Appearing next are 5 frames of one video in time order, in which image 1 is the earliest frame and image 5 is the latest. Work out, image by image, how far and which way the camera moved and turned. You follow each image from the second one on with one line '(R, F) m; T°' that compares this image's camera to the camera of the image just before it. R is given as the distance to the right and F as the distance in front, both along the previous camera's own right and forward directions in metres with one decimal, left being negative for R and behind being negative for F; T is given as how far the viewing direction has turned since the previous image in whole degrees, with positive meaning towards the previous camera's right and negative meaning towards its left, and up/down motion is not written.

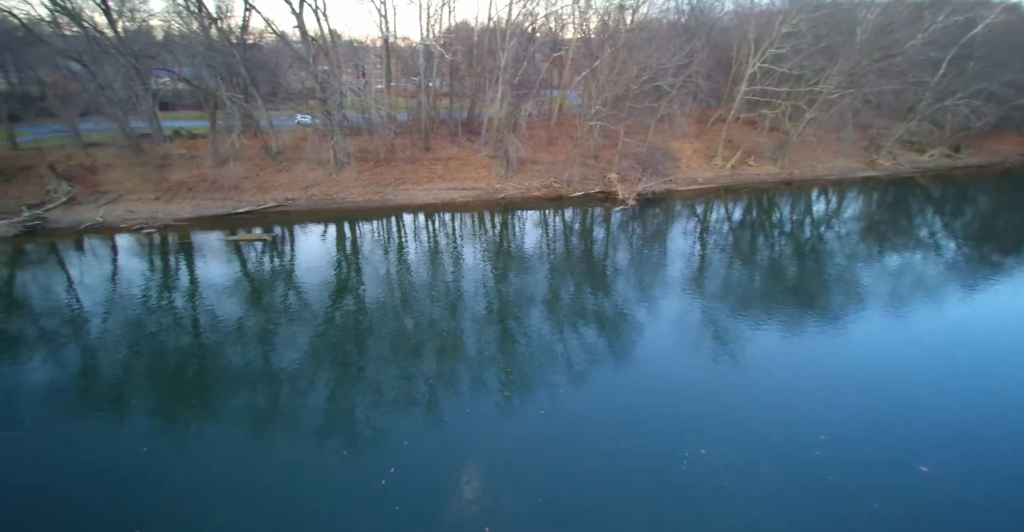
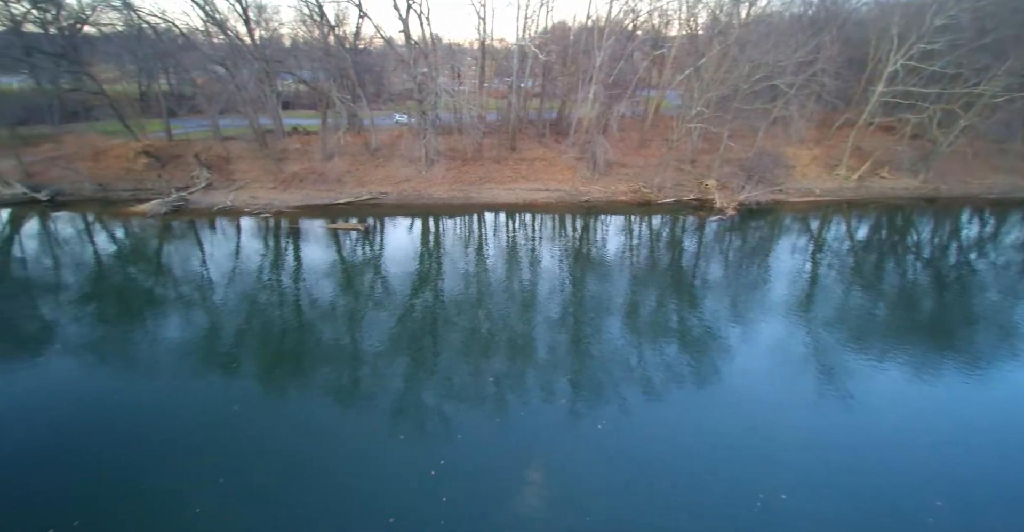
(+0.2, +0.3) m; -11°
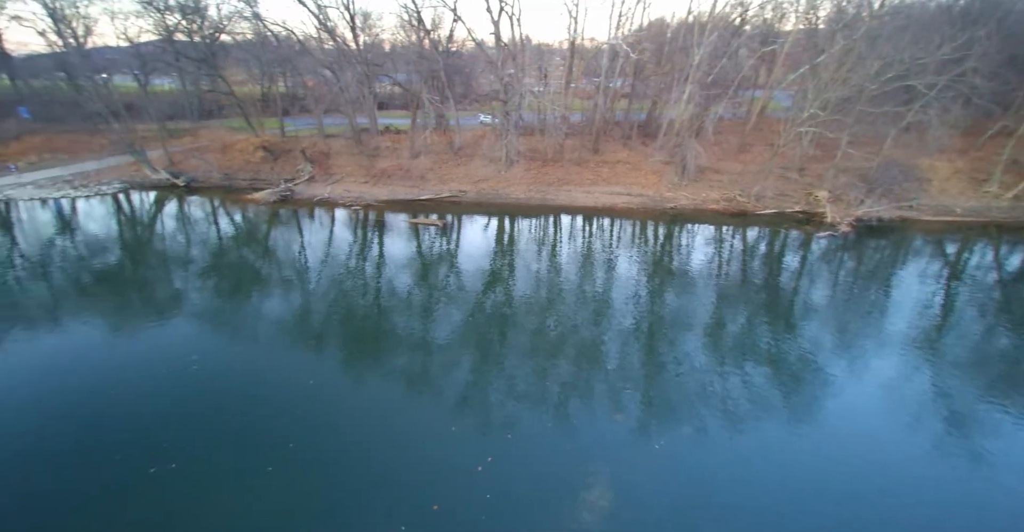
(+0.2, +0.4) m; -10°
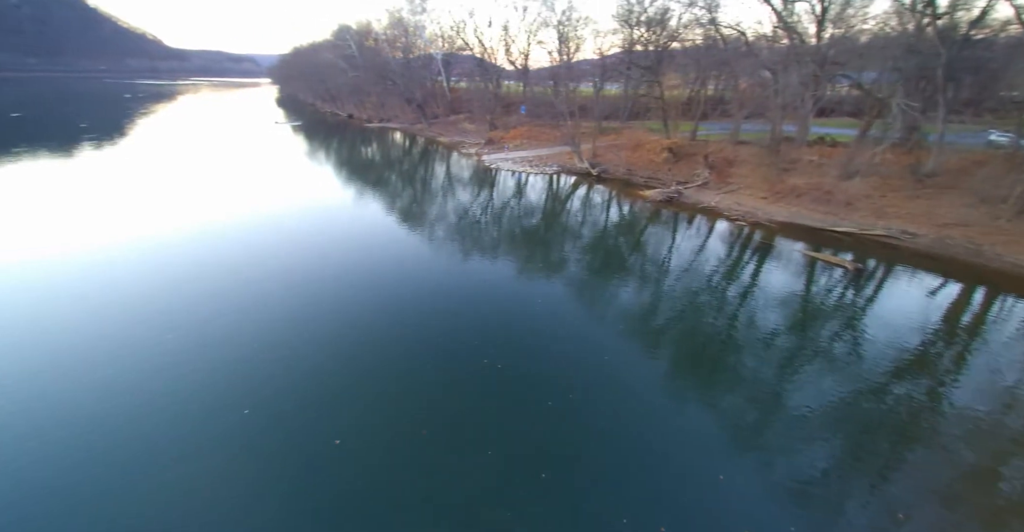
(-0.6, +1.7) m; -43°
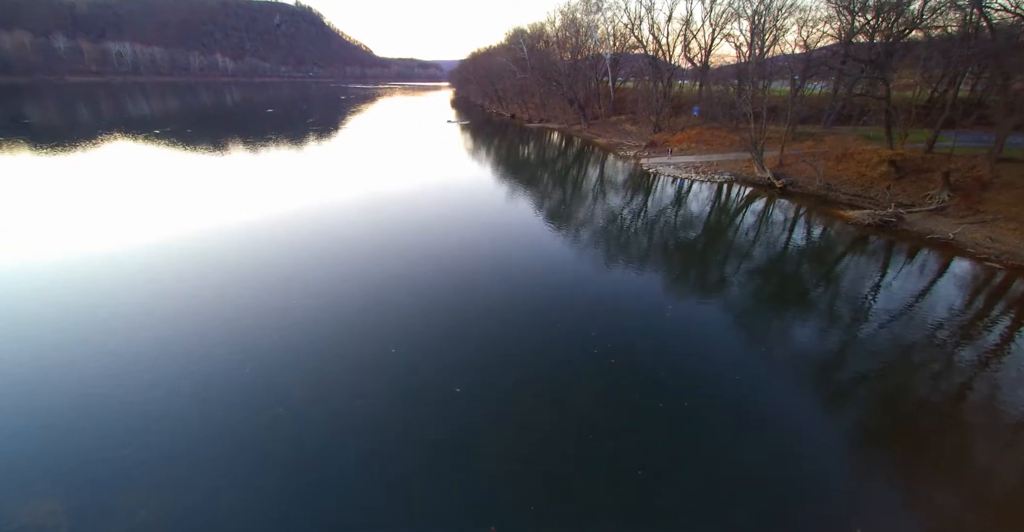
(-0.4, +0.7) m; -17°
